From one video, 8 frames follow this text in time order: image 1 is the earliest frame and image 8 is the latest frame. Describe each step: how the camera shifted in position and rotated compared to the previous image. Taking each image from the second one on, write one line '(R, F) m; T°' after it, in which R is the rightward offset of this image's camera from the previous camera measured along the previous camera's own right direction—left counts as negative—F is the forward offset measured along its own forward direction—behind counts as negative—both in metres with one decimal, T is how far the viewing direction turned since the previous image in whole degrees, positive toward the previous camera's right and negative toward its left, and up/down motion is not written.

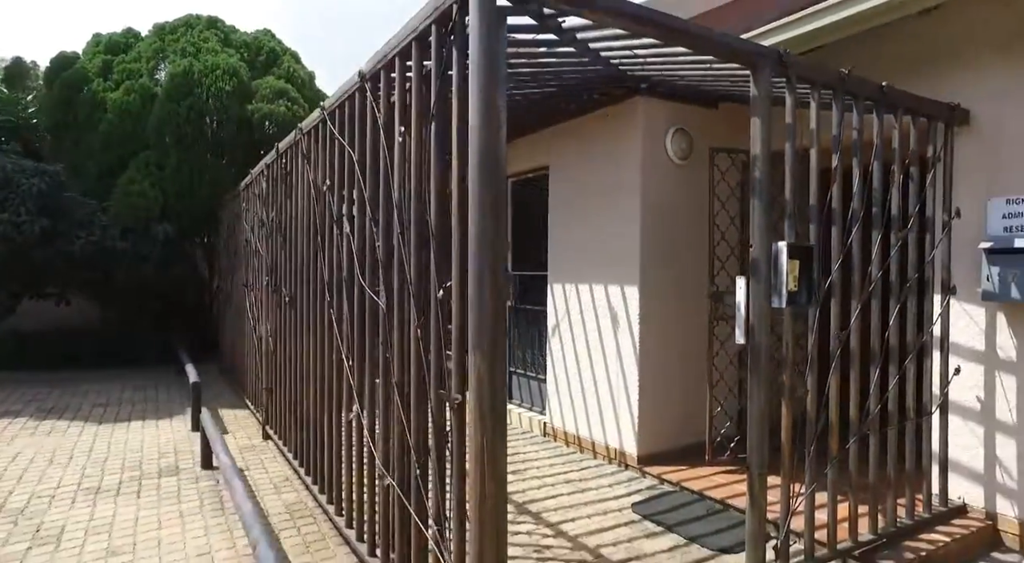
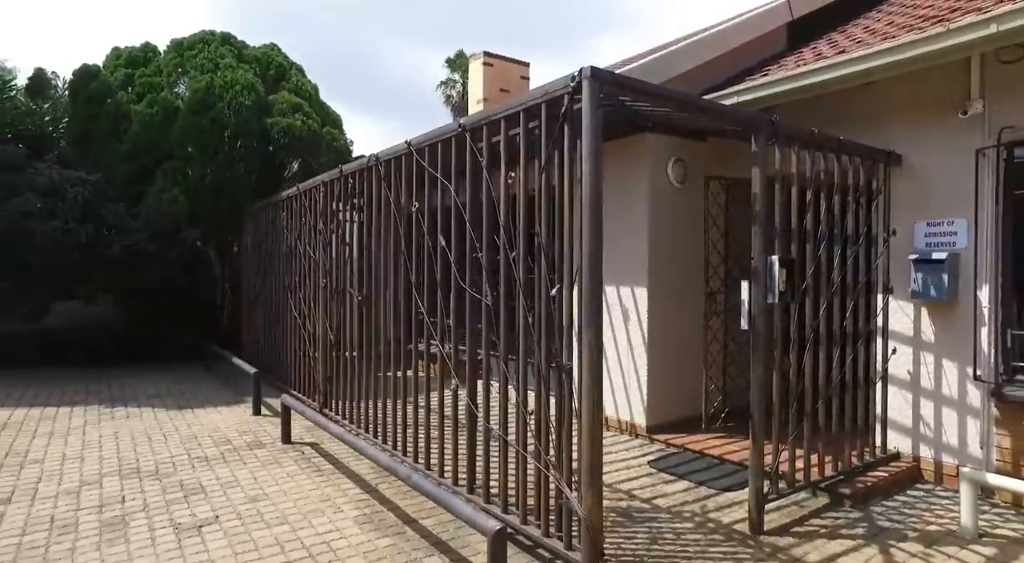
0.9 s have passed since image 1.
(-0.6, -0.9) m; +4°
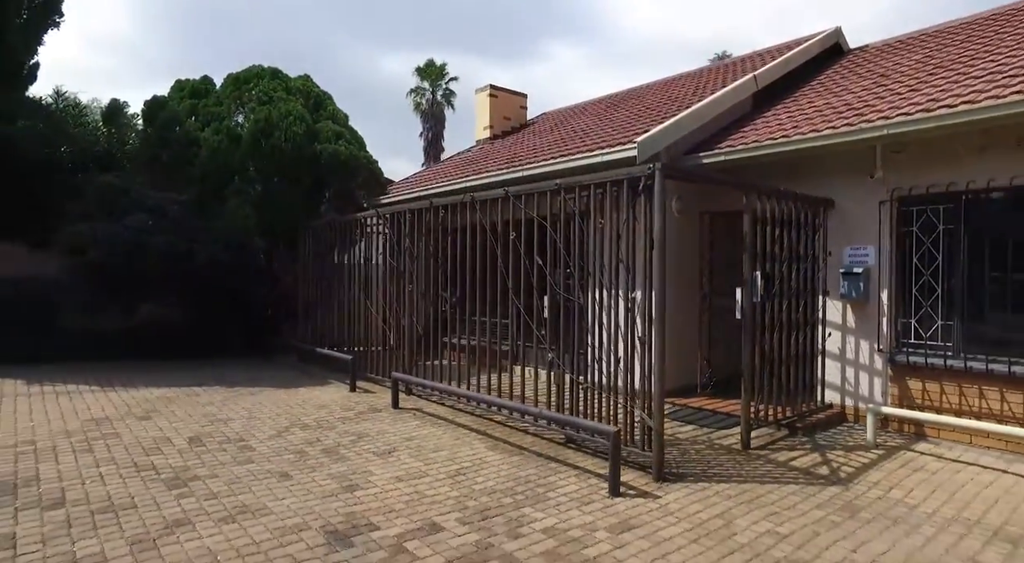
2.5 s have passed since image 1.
(-1.1, -1.9) m; +4°
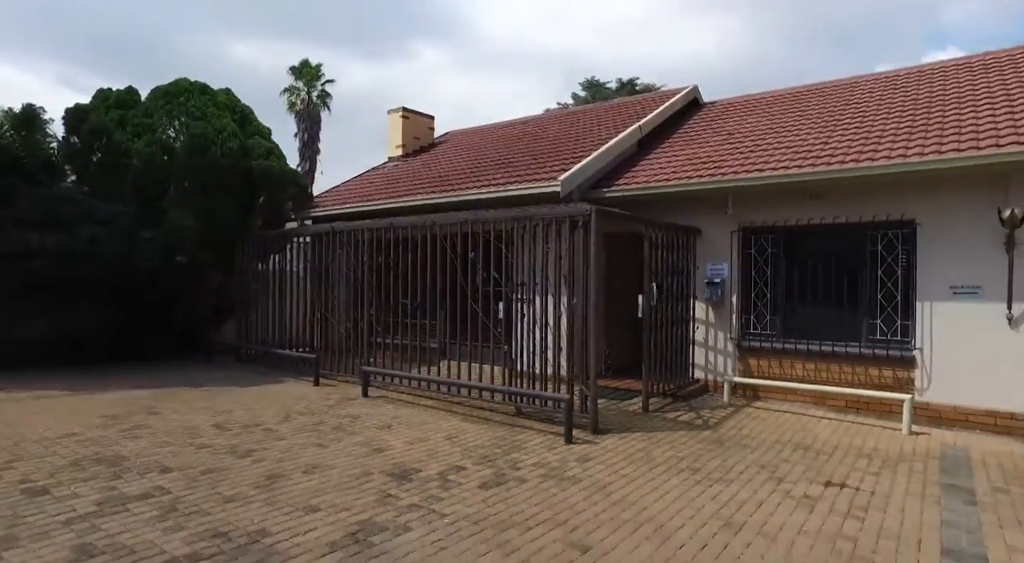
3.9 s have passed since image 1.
(-1.2, -1.7) m; +12°
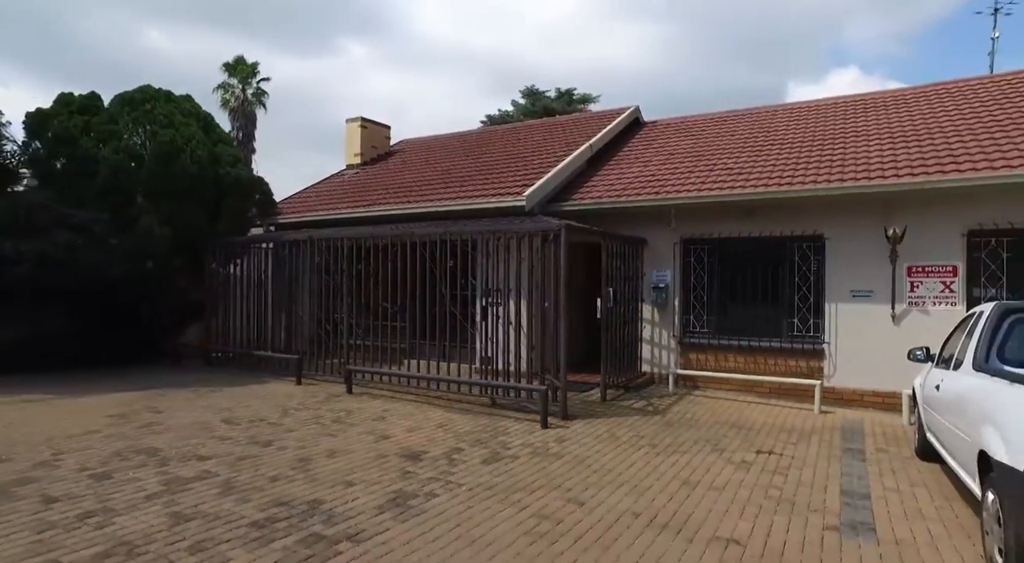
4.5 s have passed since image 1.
(-0.6, -1.0) m; +6°
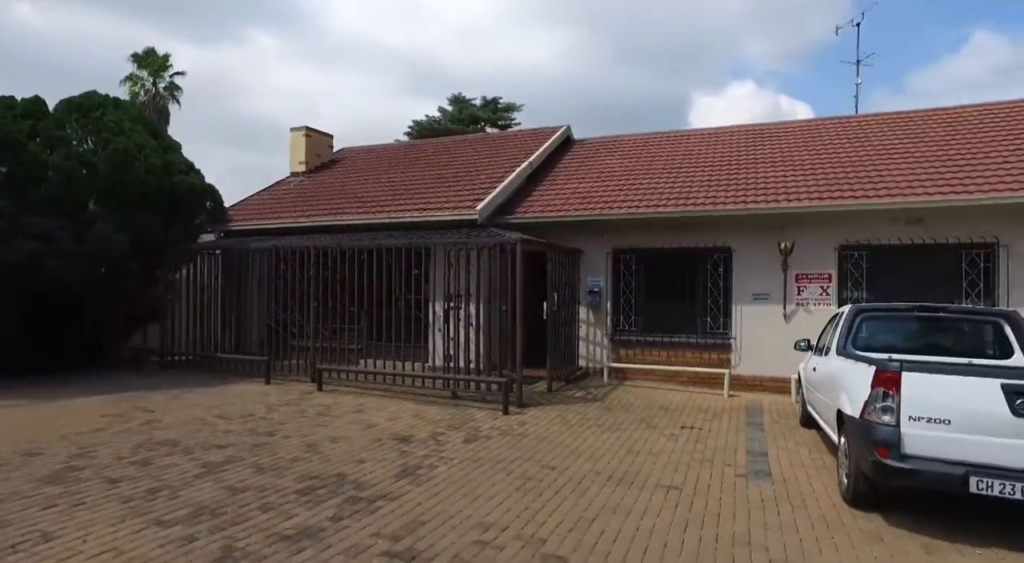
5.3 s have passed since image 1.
(-0.7, -1.2) m; +7°
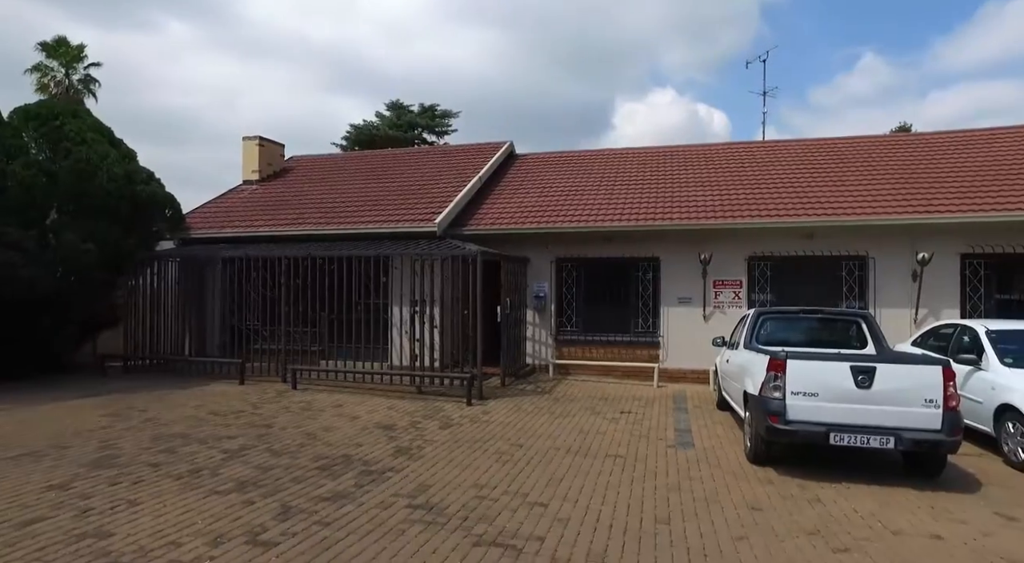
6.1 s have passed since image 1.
(-0.5, -1.3) m; +6°
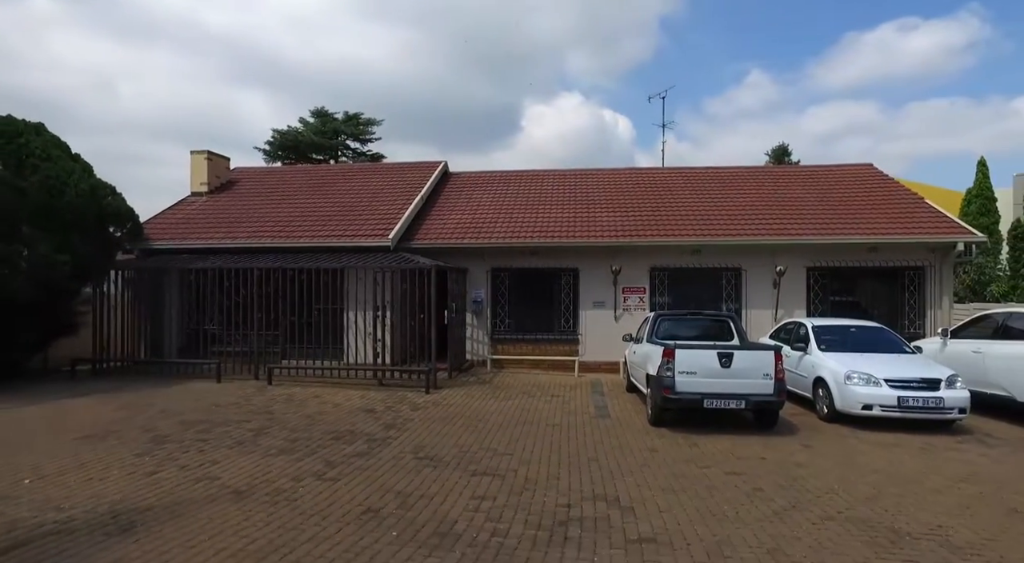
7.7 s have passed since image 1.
(-0.8, -2.2) m; +8°
